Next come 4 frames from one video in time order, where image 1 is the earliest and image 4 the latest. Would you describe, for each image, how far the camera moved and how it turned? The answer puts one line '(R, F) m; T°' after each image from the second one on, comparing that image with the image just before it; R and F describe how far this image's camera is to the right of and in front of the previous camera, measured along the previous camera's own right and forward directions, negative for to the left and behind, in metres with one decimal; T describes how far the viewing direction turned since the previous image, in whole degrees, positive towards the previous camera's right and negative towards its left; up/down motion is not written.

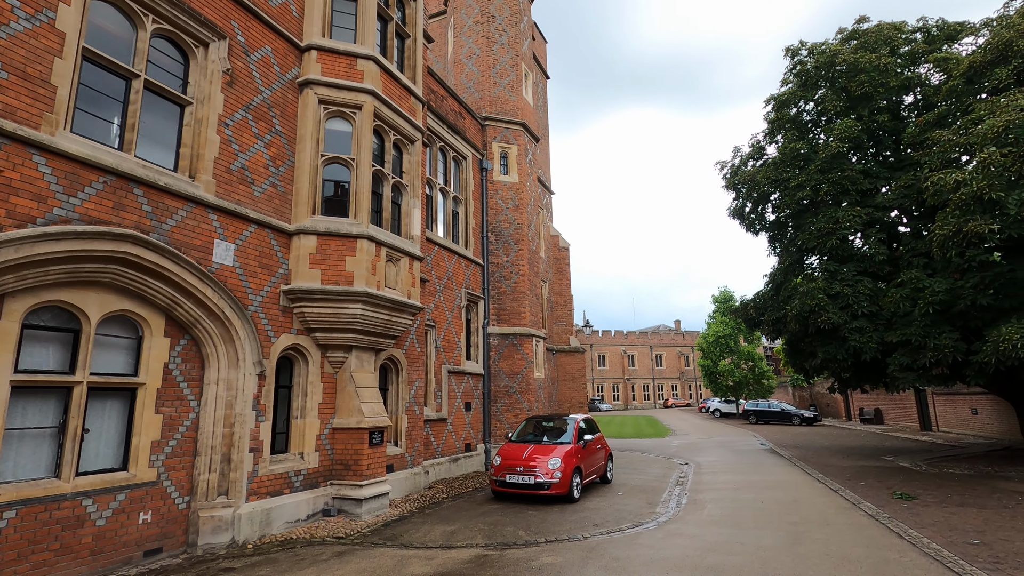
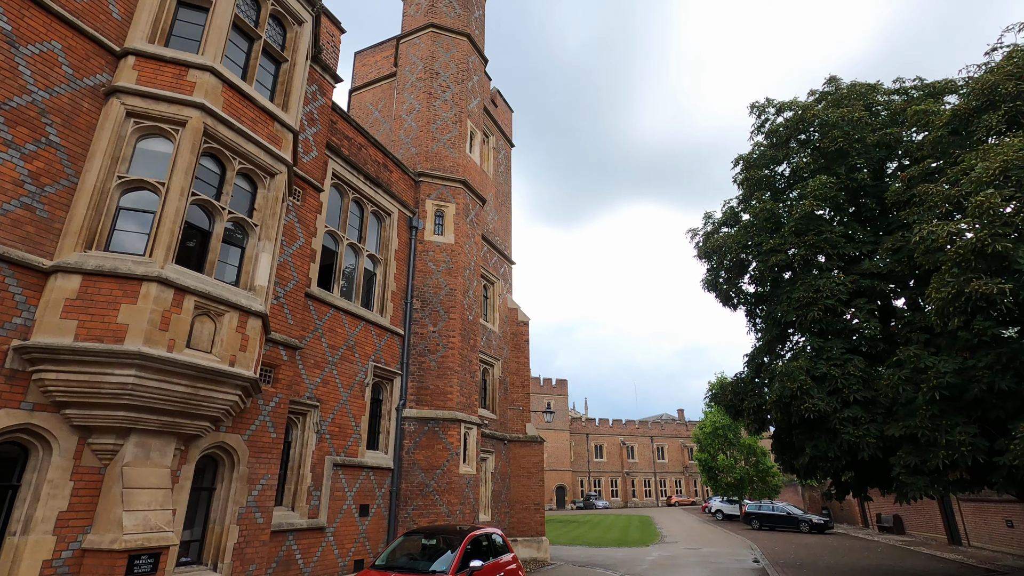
(+1.8, +2.0) m; -1°
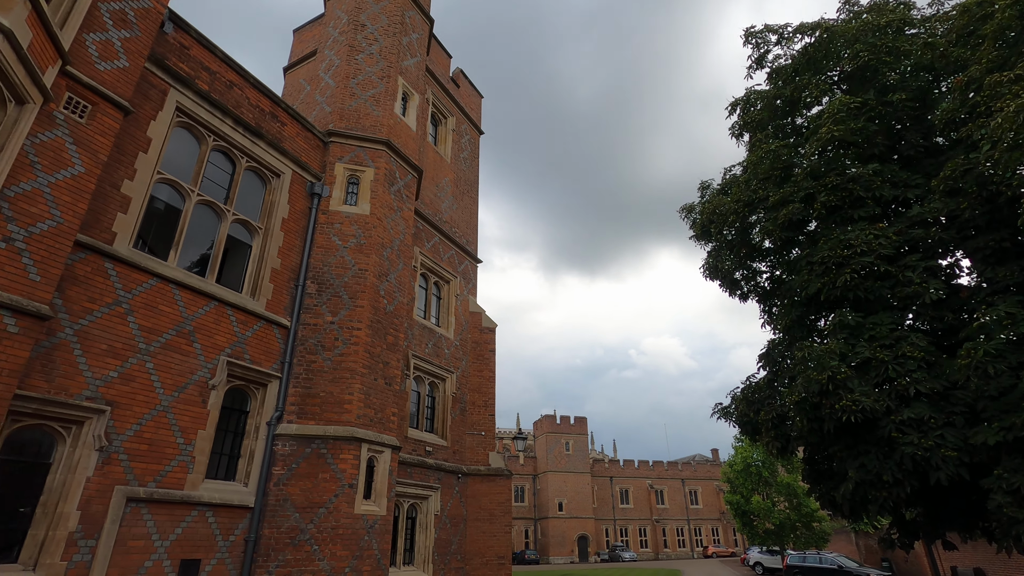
(+1.8, +3.0) m; -3°
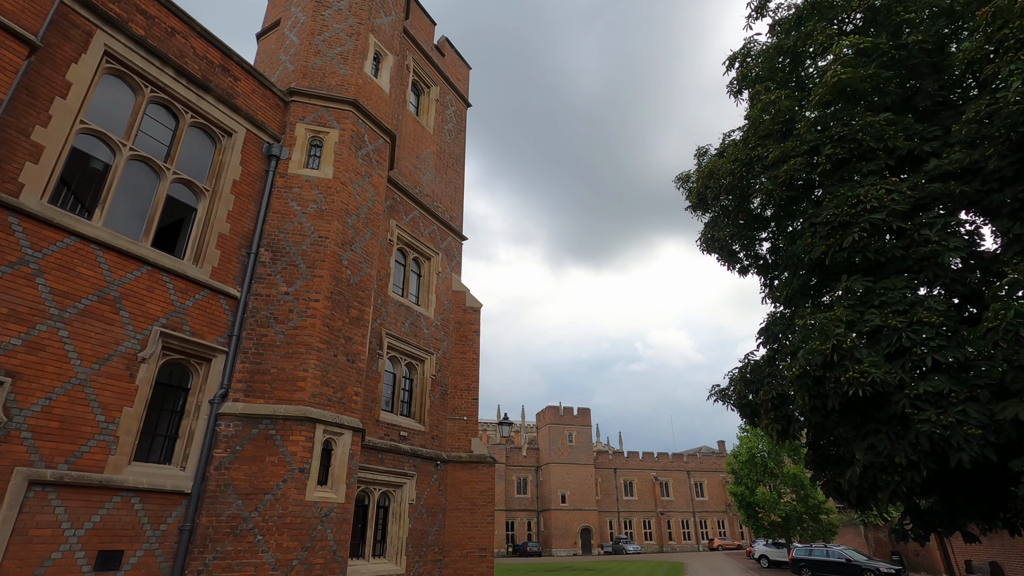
(+0.5, +0.8) m; -1°
